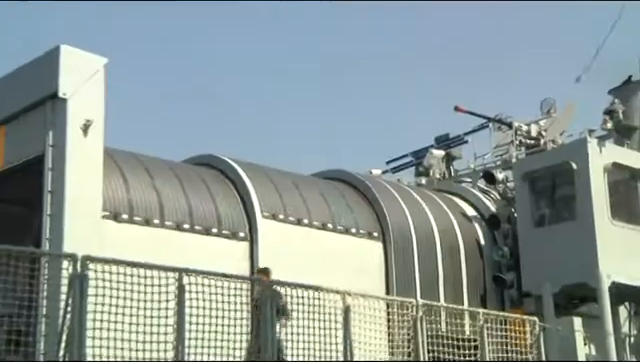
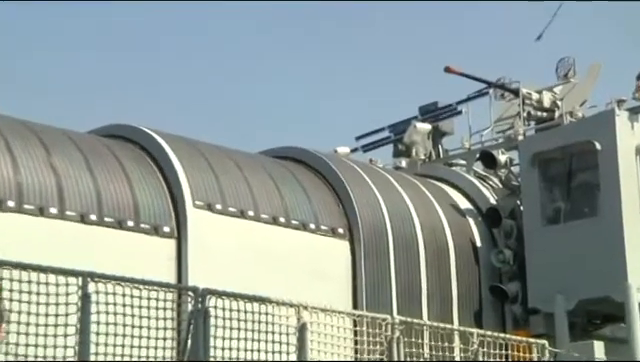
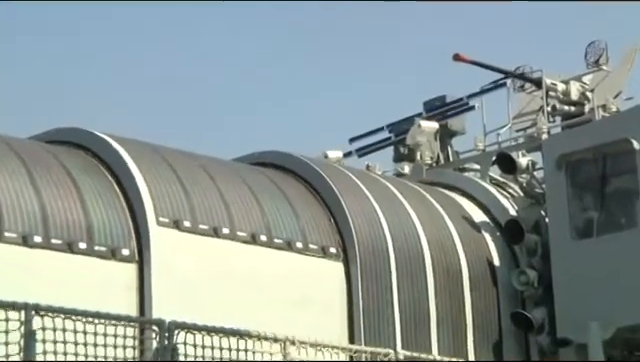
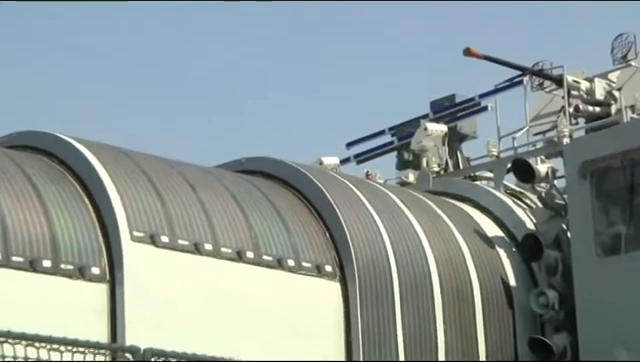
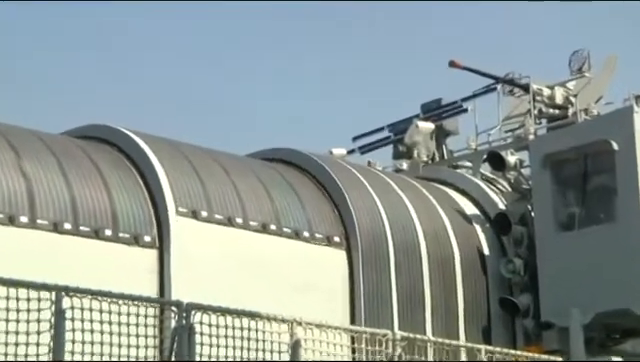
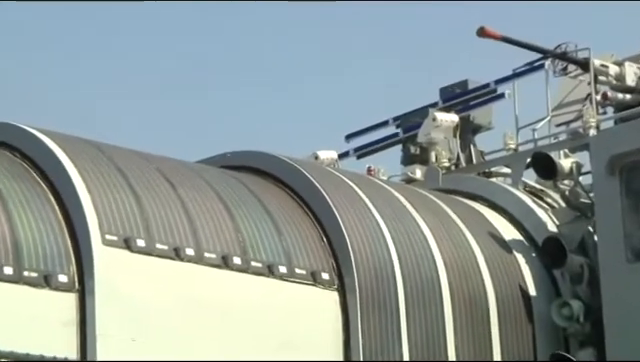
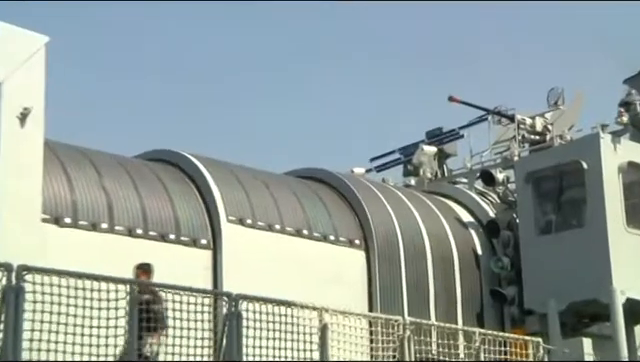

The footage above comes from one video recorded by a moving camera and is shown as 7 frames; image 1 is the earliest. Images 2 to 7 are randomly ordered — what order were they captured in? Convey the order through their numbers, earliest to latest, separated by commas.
7, 2, 5, 3, 4, 6
